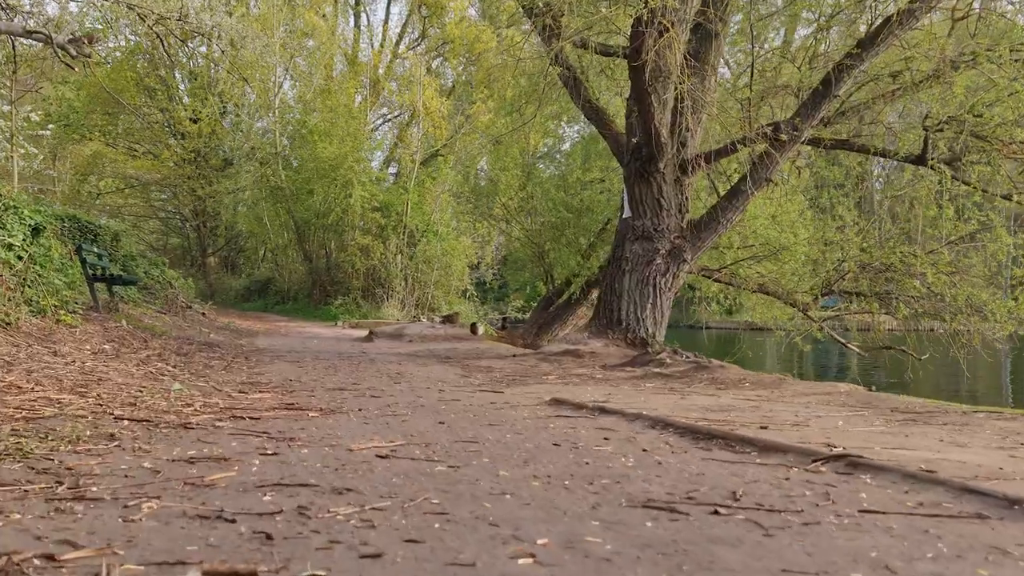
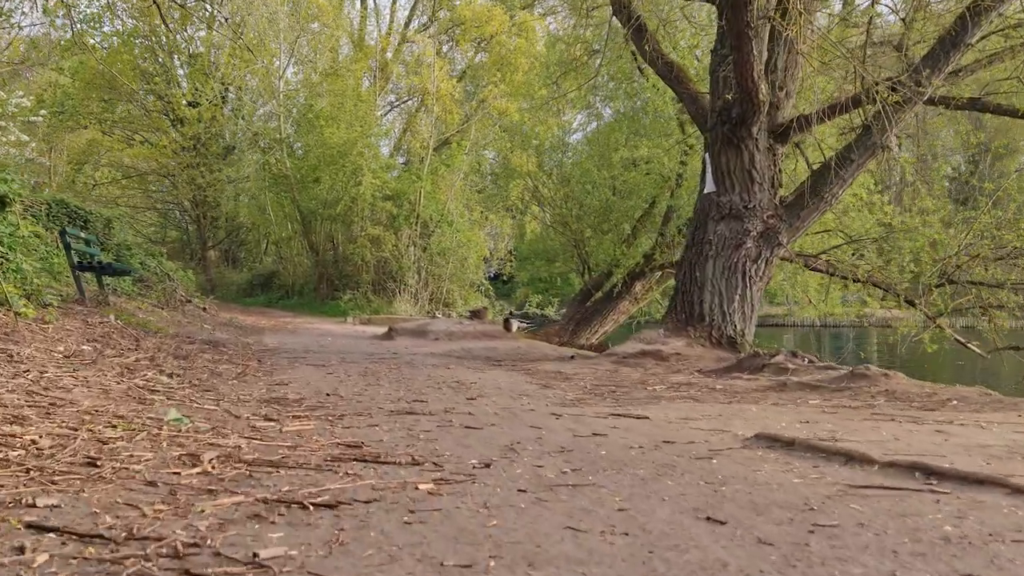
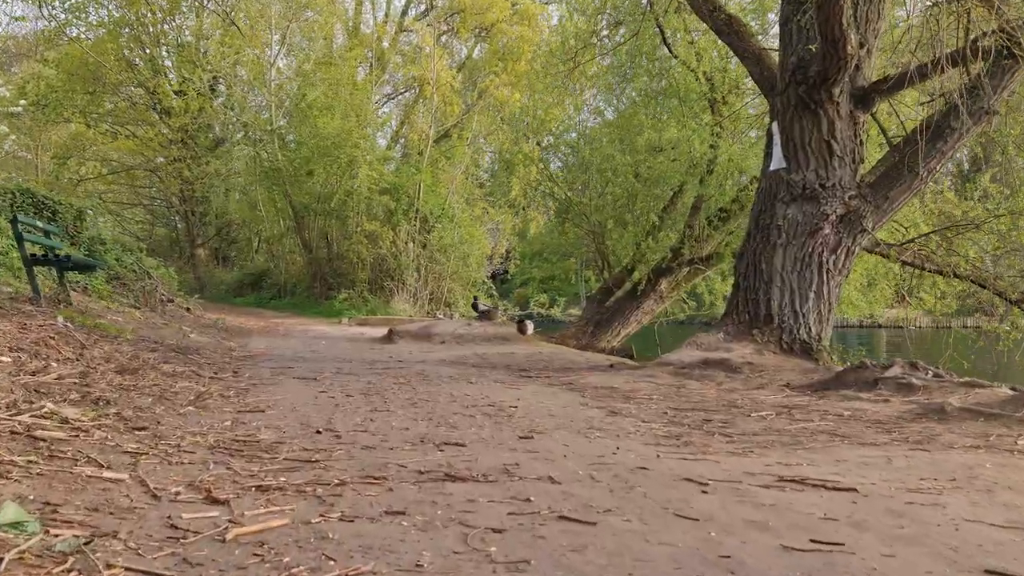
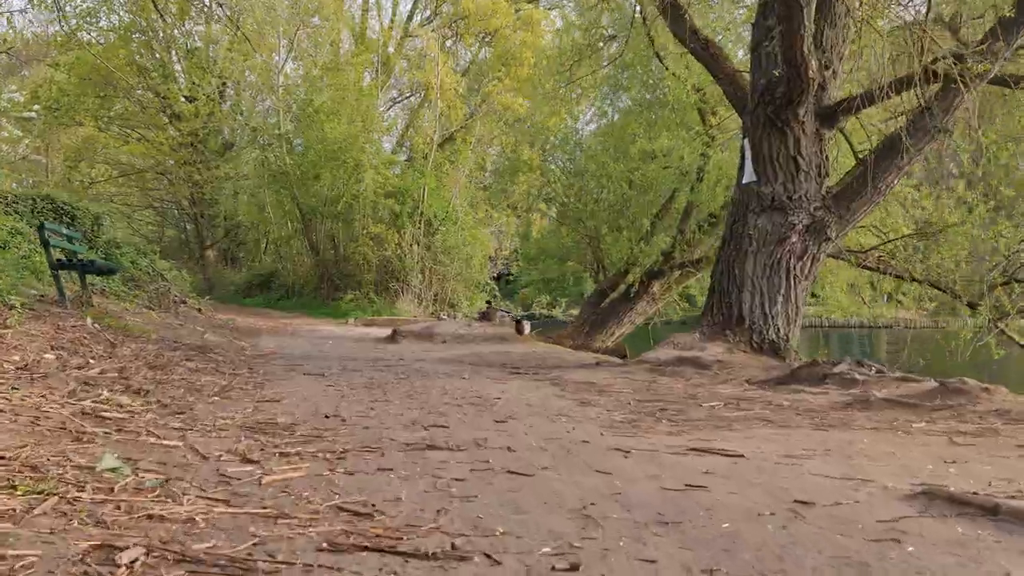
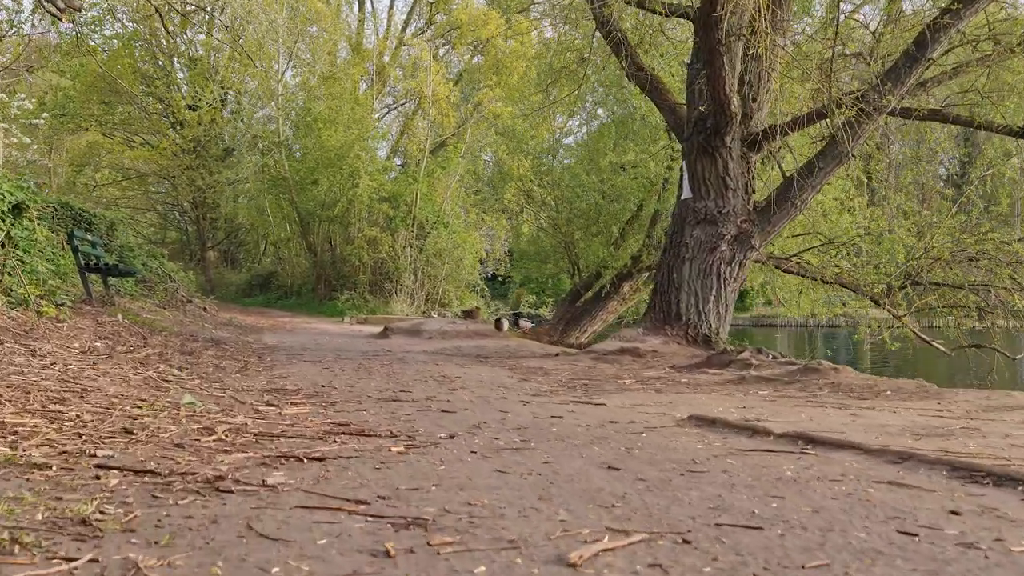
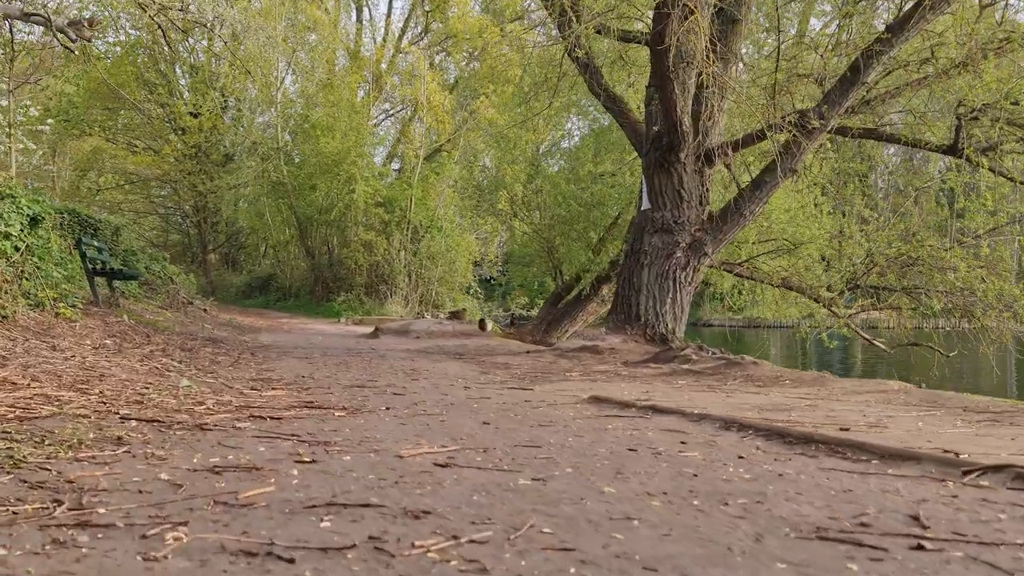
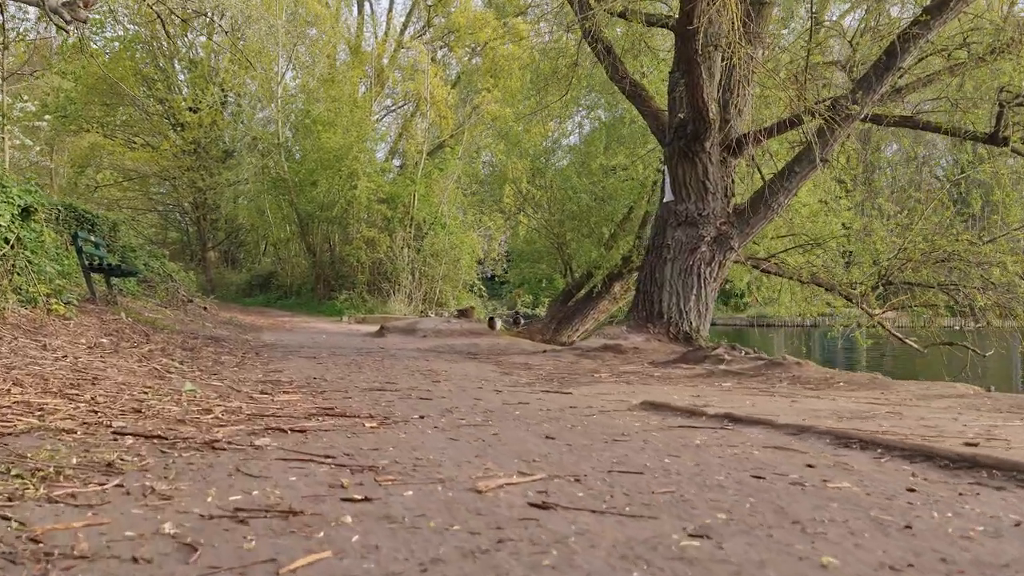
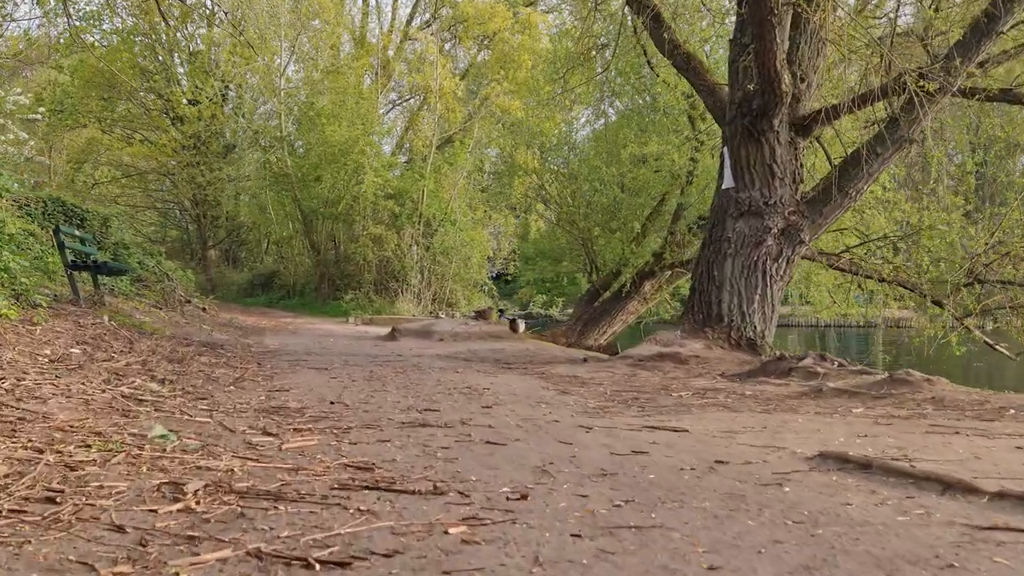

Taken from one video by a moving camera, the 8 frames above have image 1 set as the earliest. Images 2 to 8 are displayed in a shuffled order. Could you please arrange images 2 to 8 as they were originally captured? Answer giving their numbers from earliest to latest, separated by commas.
6, 7, 5, 2, 8, 4, 3
